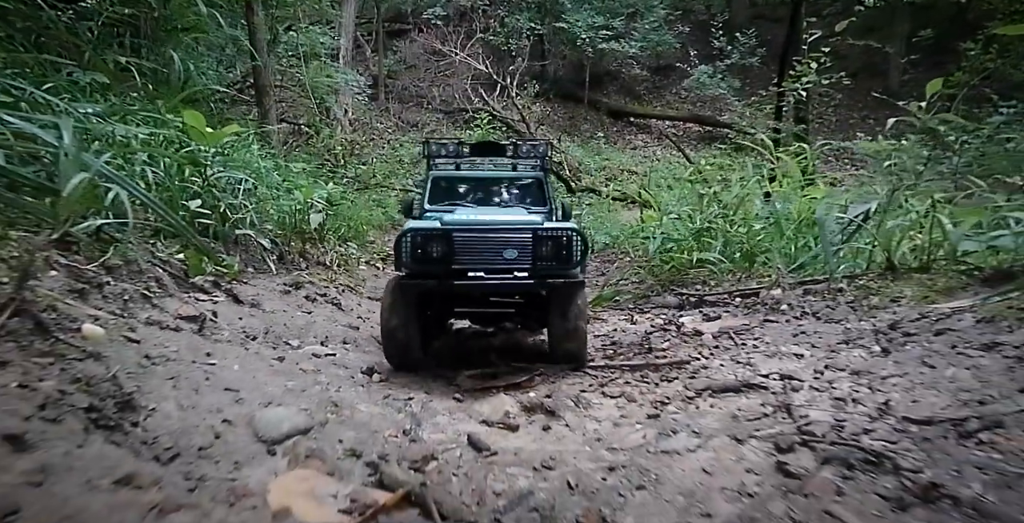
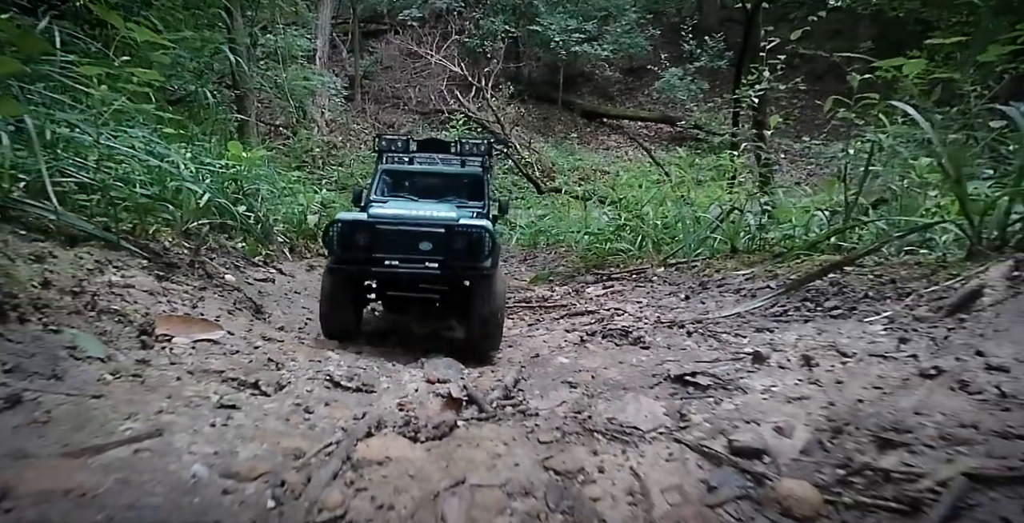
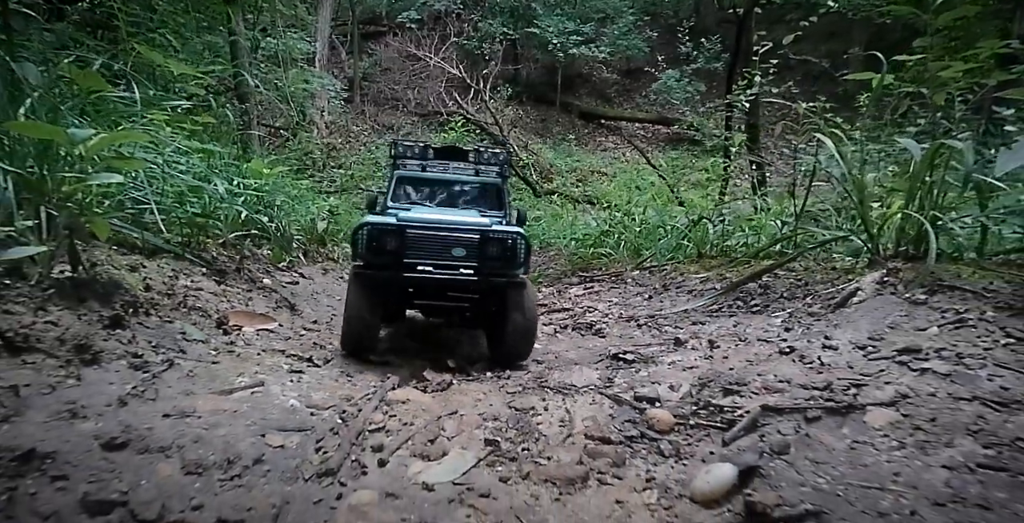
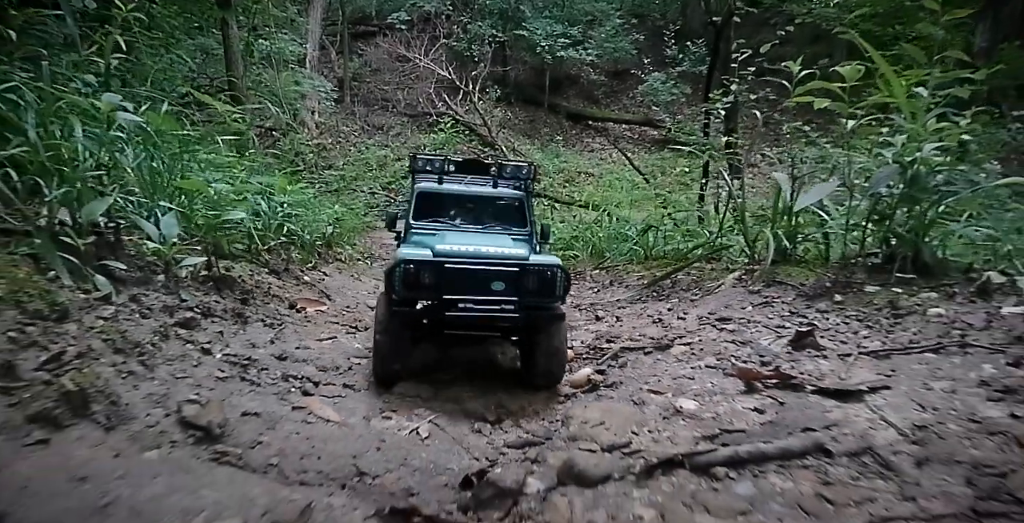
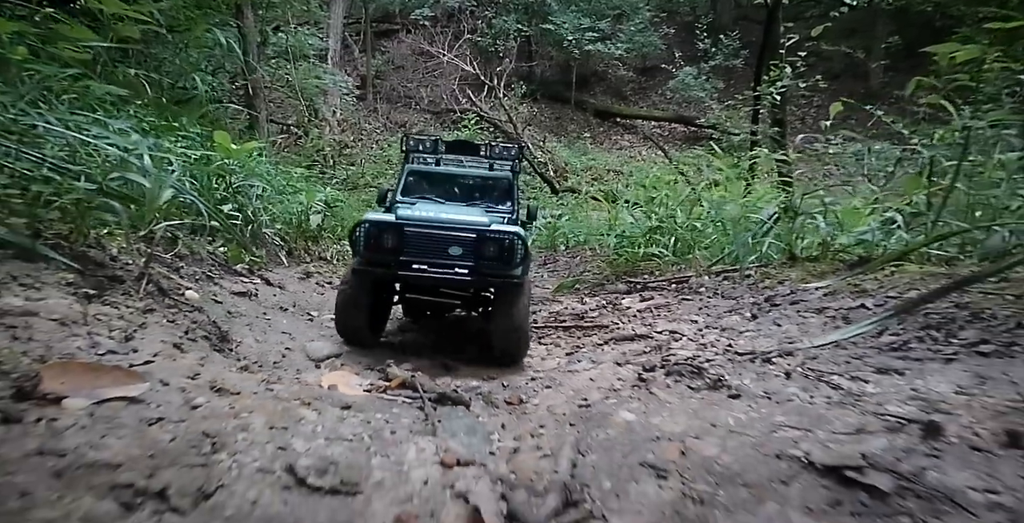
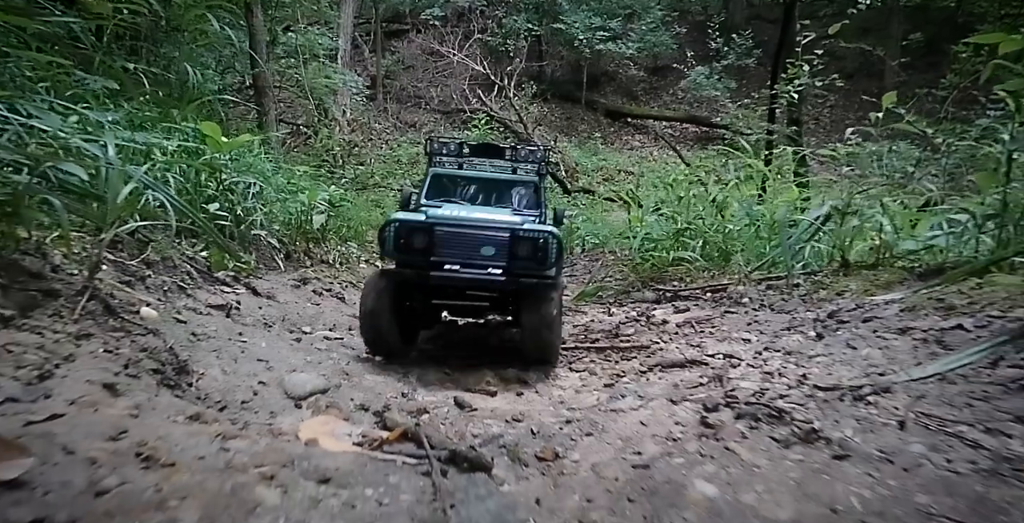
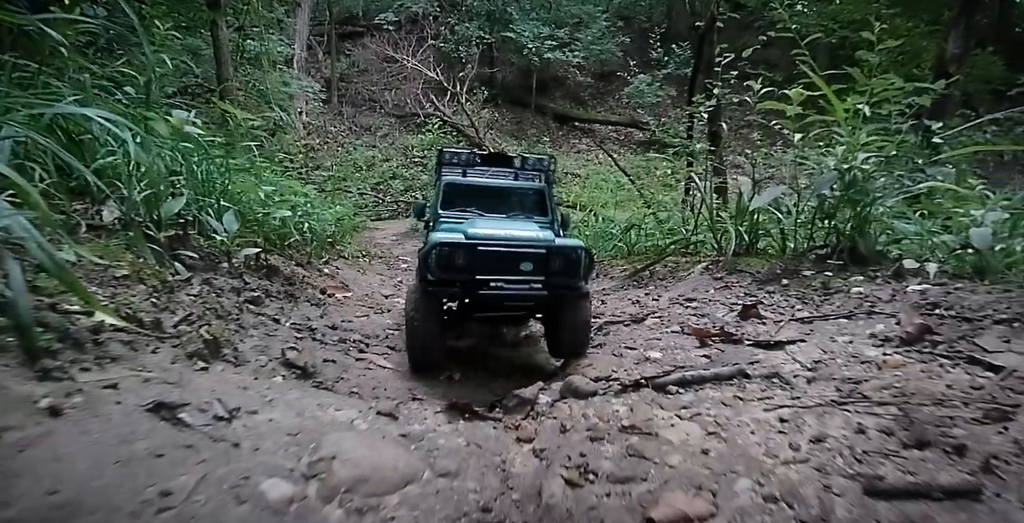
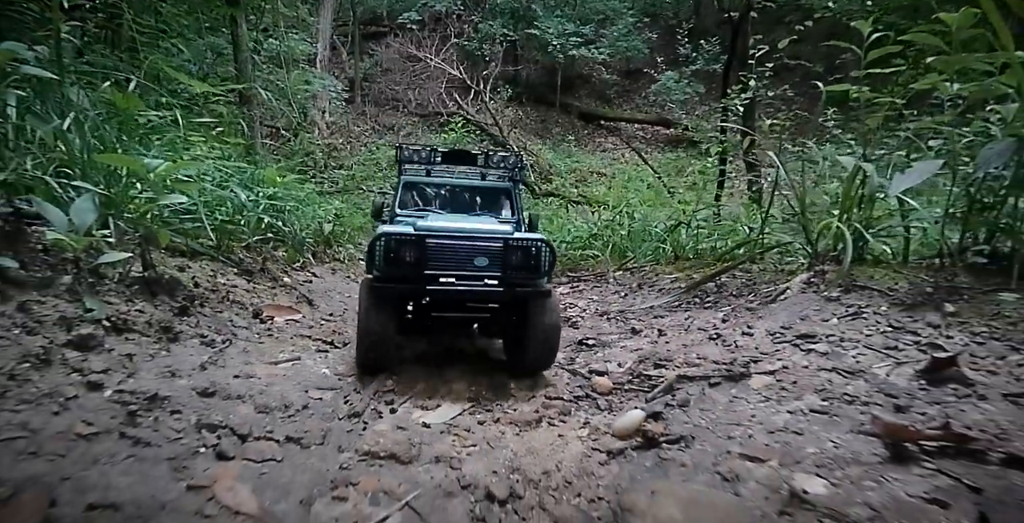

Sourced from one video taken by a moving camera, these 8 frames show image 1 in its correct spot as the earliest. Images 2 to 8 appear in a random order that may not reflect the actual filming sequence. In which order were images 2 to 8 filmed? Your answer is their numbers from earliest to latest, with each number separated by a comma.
6, 5, 2, 3, 8, 4, 7
